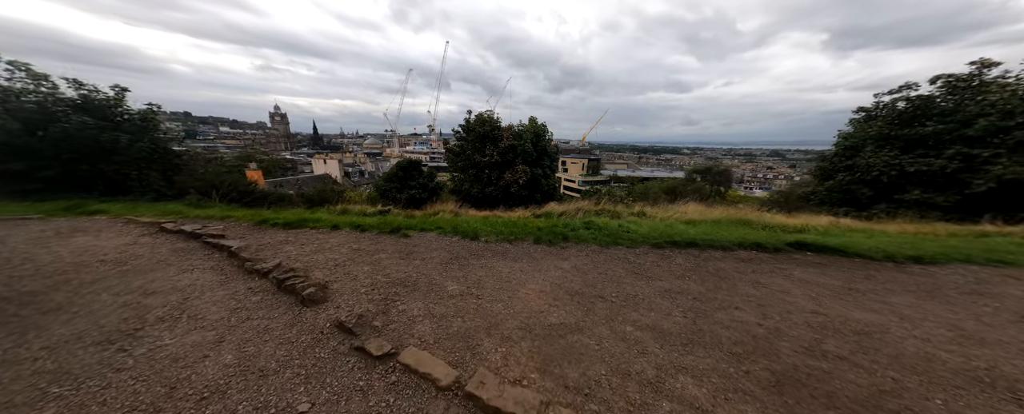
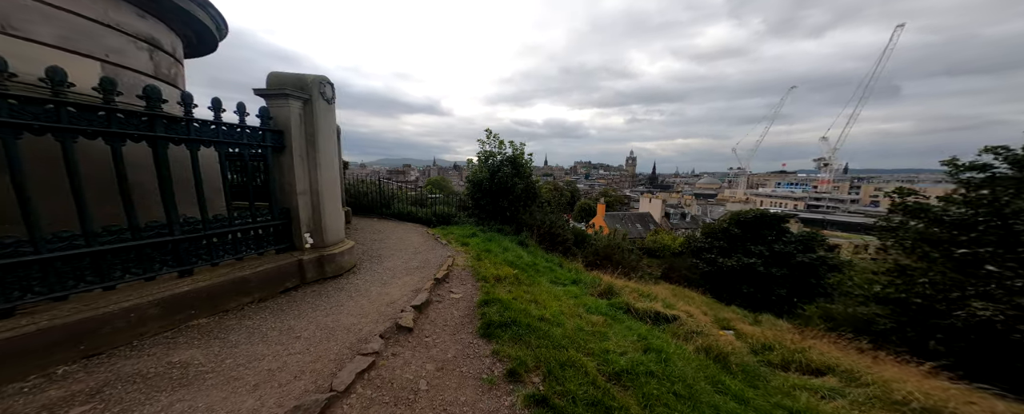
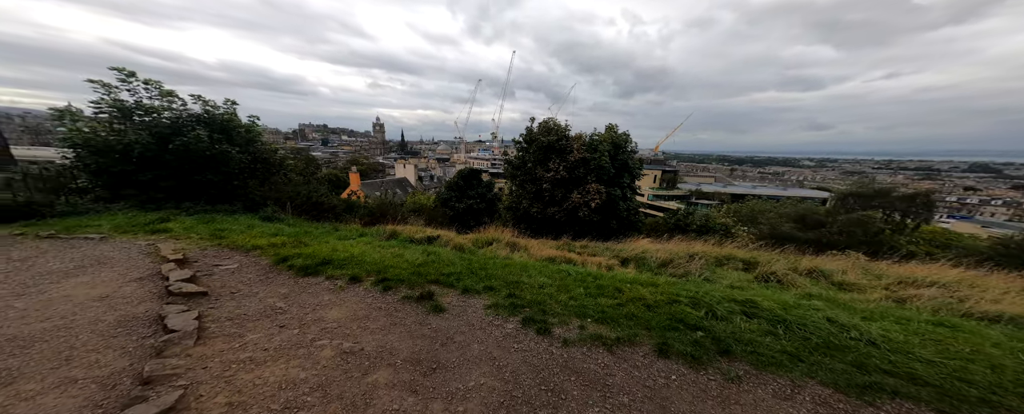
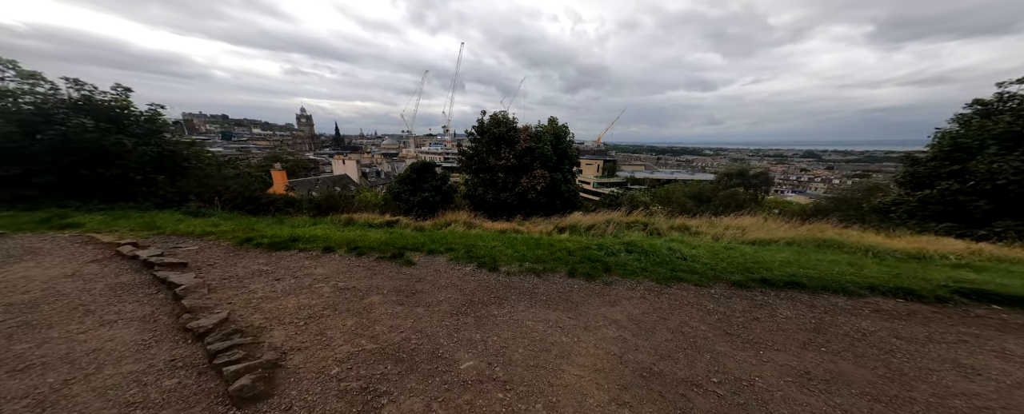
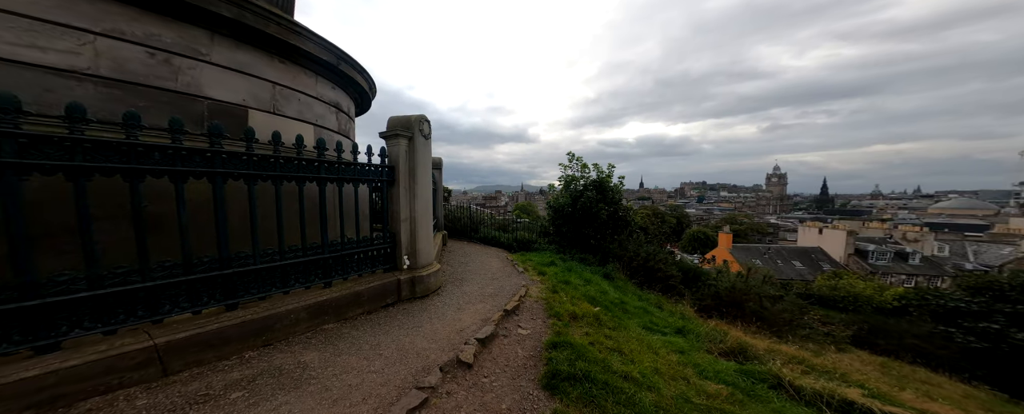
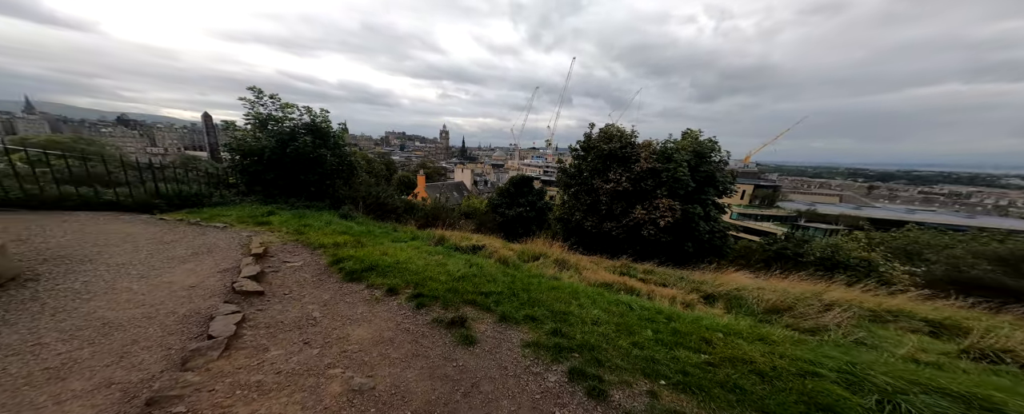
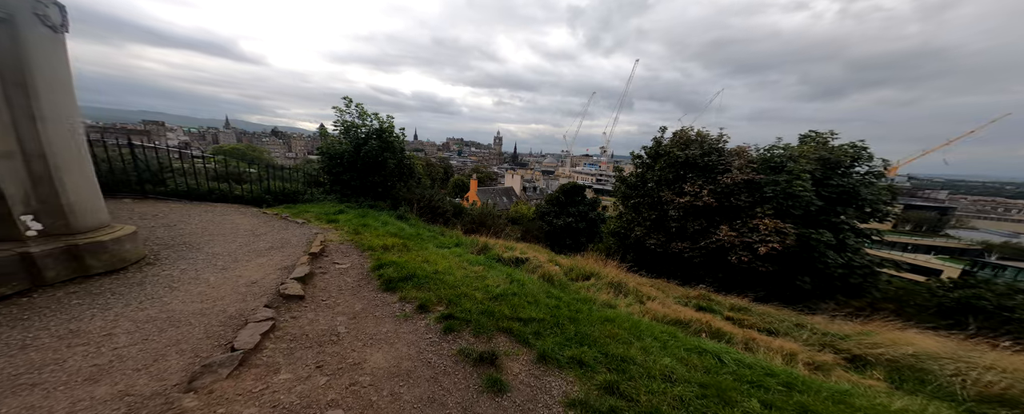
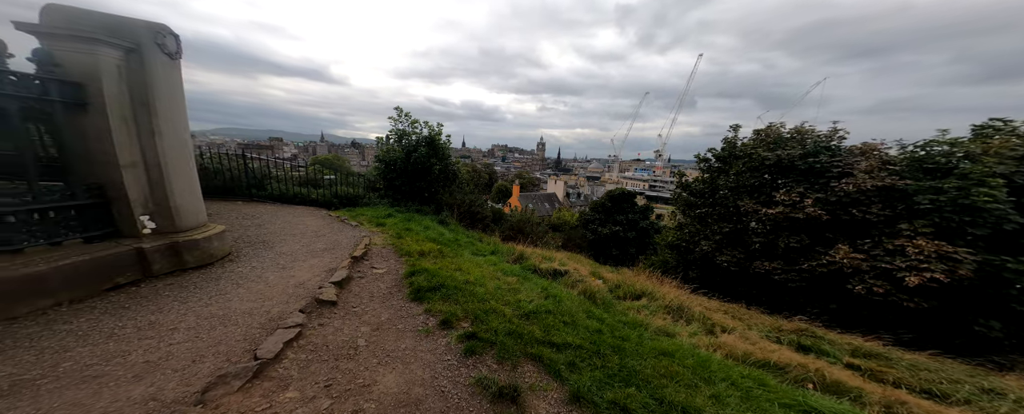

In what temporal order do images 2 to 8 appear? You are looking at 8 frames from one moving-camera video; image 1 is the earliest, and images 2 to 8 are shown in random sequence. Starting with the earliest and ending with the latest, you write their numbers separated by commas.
4, 3, 6, 7, 8, 2, 5
